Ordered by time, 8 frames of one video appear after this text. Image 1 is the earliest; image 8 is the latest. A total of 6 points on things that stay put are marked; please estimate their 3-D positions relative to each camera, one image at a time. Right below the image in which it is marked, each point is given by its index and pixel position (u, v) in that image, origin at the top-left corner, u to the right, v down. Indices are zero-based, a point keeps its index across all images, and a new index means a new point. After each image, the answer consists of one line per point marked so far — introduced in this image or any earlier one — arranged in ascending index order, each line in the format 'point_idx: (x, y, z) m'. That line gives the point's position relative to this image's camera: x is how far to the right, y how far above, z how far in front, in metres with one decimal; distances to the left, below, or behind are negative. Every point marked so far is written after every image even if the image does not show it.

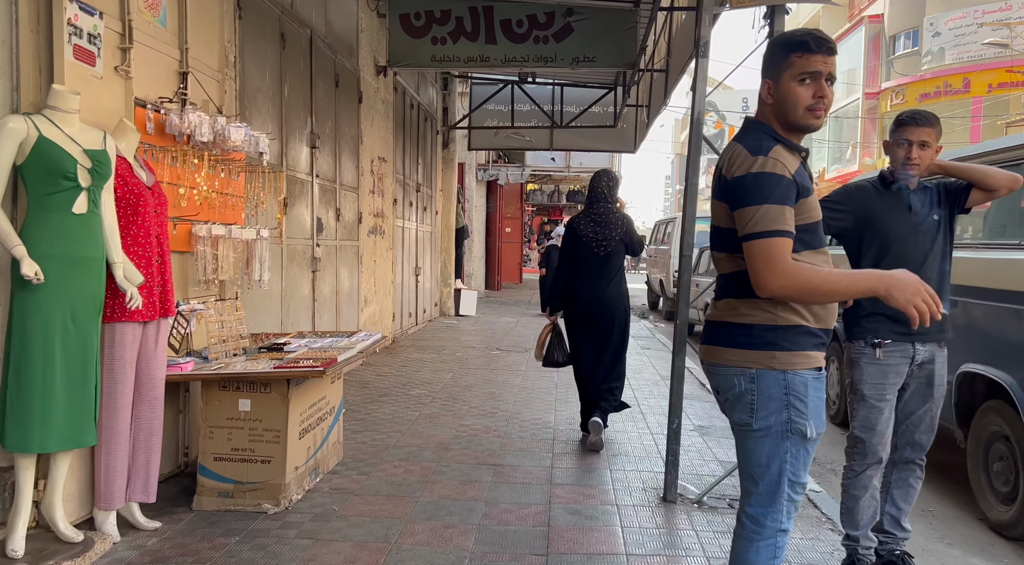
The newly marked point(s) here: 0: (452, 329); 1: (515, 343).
0: (-0.9, -0.7, +12.3) m
1: (0.0, -0.8, +10.8) m
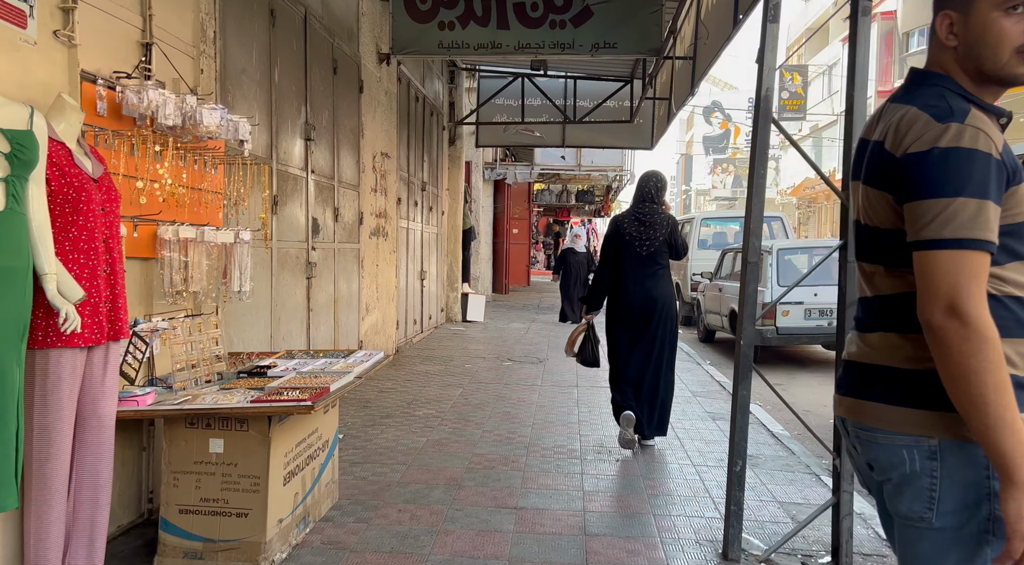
0: (-0.7, -0.7, +11.6) m
1: (+0.2, -0.8, +10.0) m
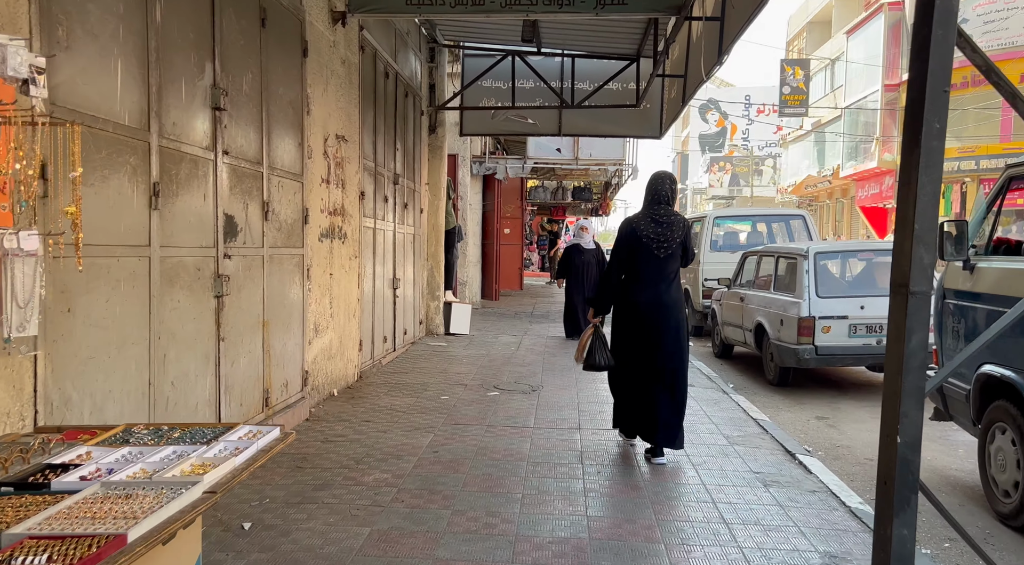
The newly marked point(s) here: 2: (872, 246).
0: (-0.9, -0.9, +9.9) m
1: (+0.1, -0.9, +8.4) m
2: (+3.8, +0.4, +9.1) m
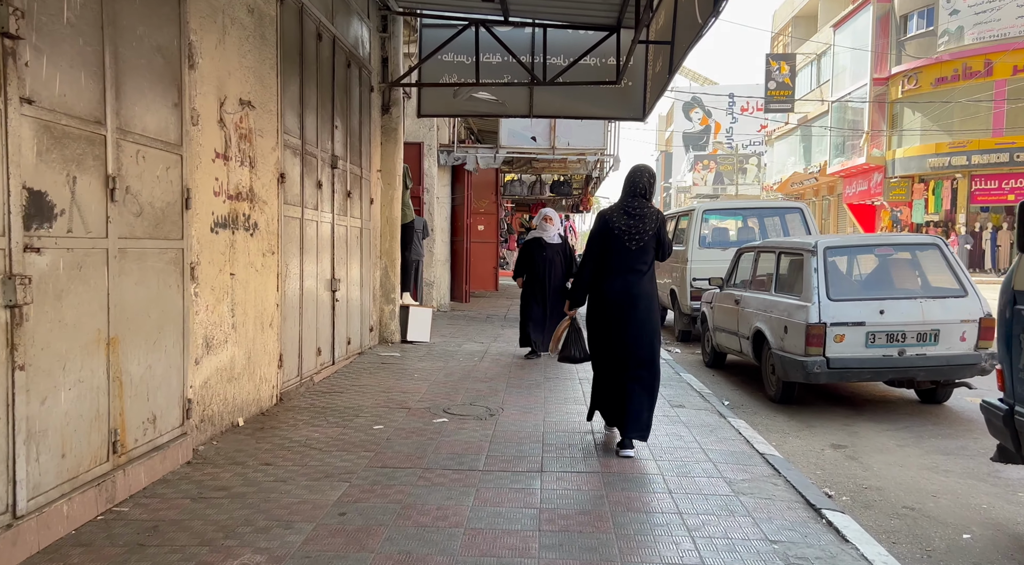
0: (-1.2, -0.9, +8.5) m
1: (-0.3, -1.0, +7.0) m
2: (+3.4, +0.4, +7.8) m
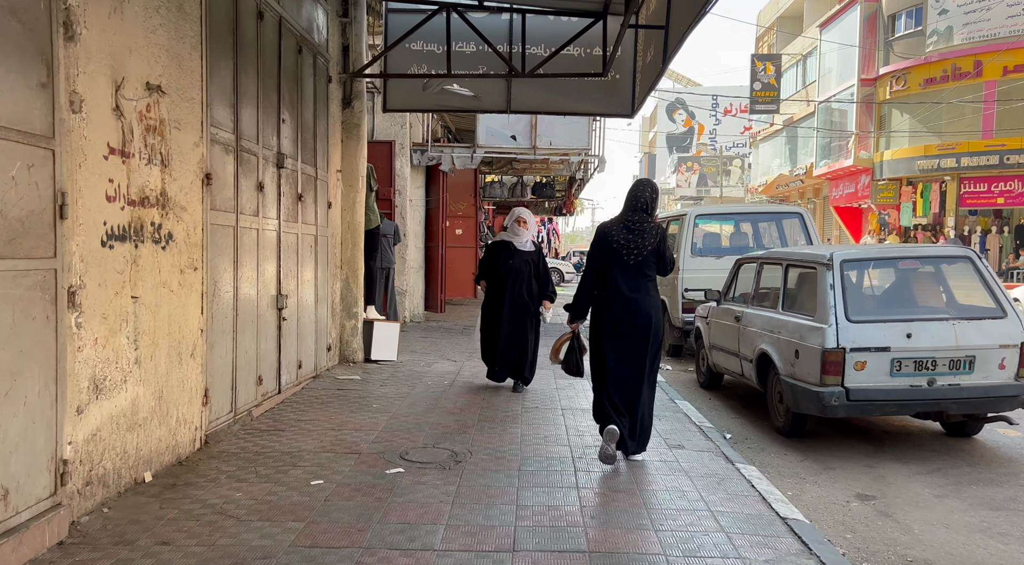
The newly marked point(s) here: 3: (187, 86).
0: (-1.5, -1.0, +7.5) m
1: (-0.5, -1.1, +6.0) m
2: (+3.2, +0.3, +6.9) m
3: (-2.0, +1.2, +5.2) m
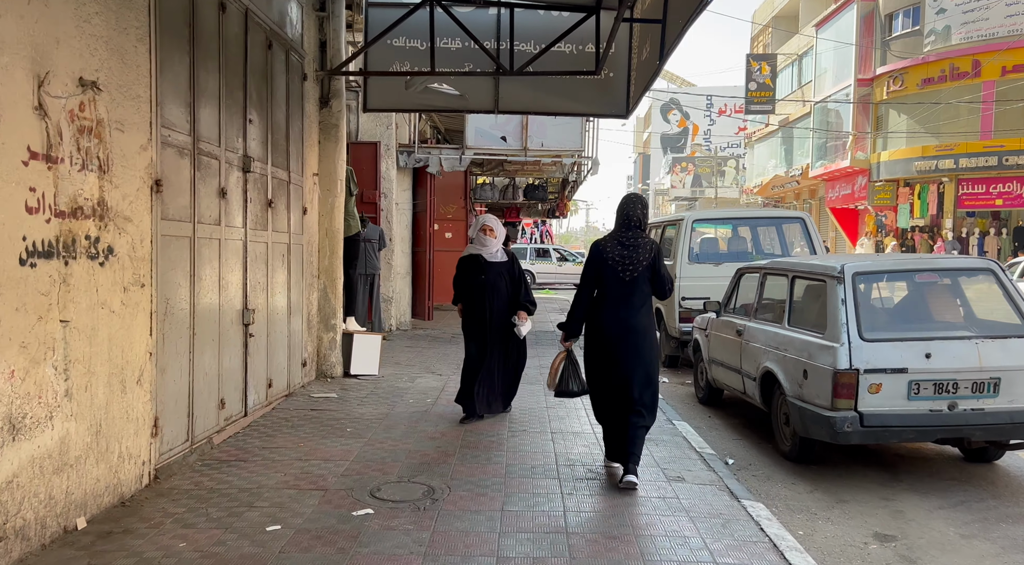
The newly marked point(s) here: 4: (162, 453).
0: (-1.6, -1.1, +6.9) m
1: (-0.6, -1.2, +5.4) m
2: (+3.1, +0.1, +6.4) m
3: (-2.1, +1.1, +4.7) m
4: (-2.1, -1.0, +5.1) m
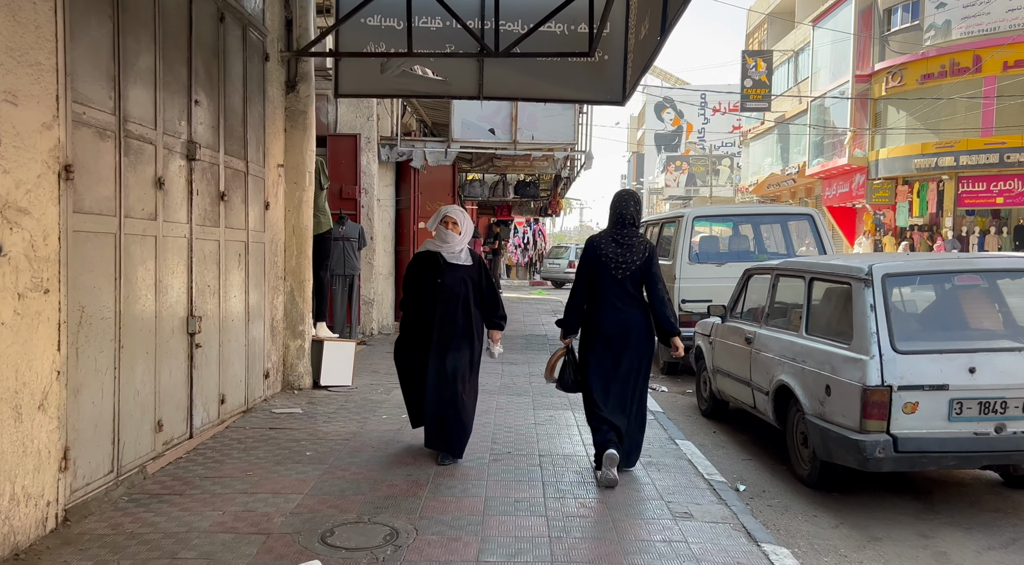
0: (-1.7, -1.1, +6.1) m
1: (-0.7, -1.2, +4.6) m
2: (+3.0, +0.1, +5.6) m
3: (-2.2, +1.1, +3.9) m
4: (-2.2, -1.0, +4.3) m
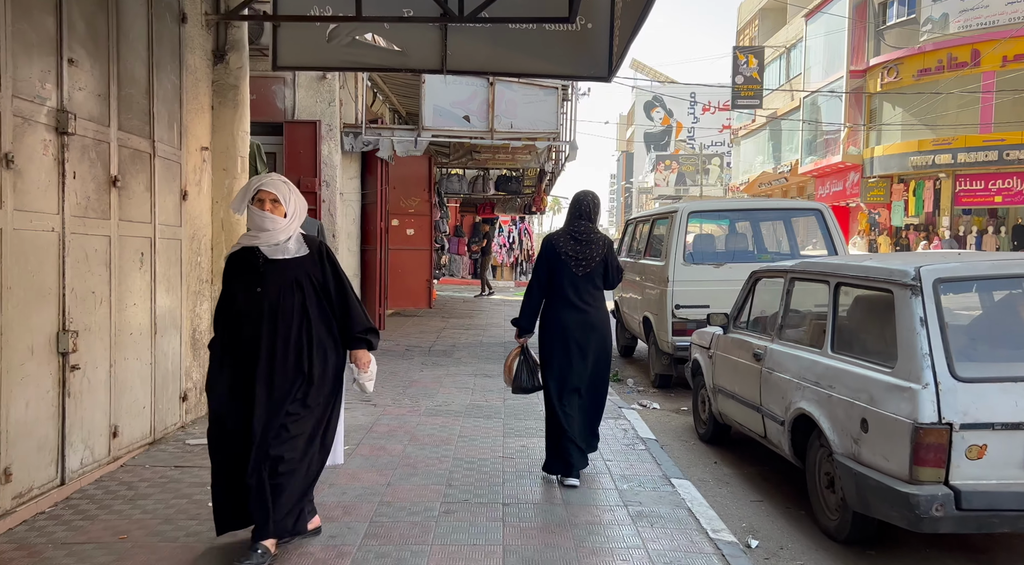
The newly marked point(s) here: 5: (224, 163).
0: (-2.0, -1.2, +4.9) m
1: (-1.0, -1.3, +3.5) m
2: (+2.8, +0.1, +4.4) m
3: (-2.4, +1.0, +2.7) m
4: (-2.4, -1.1, +3.1) m
5: (-2.3, +1.0, +6.9) m
